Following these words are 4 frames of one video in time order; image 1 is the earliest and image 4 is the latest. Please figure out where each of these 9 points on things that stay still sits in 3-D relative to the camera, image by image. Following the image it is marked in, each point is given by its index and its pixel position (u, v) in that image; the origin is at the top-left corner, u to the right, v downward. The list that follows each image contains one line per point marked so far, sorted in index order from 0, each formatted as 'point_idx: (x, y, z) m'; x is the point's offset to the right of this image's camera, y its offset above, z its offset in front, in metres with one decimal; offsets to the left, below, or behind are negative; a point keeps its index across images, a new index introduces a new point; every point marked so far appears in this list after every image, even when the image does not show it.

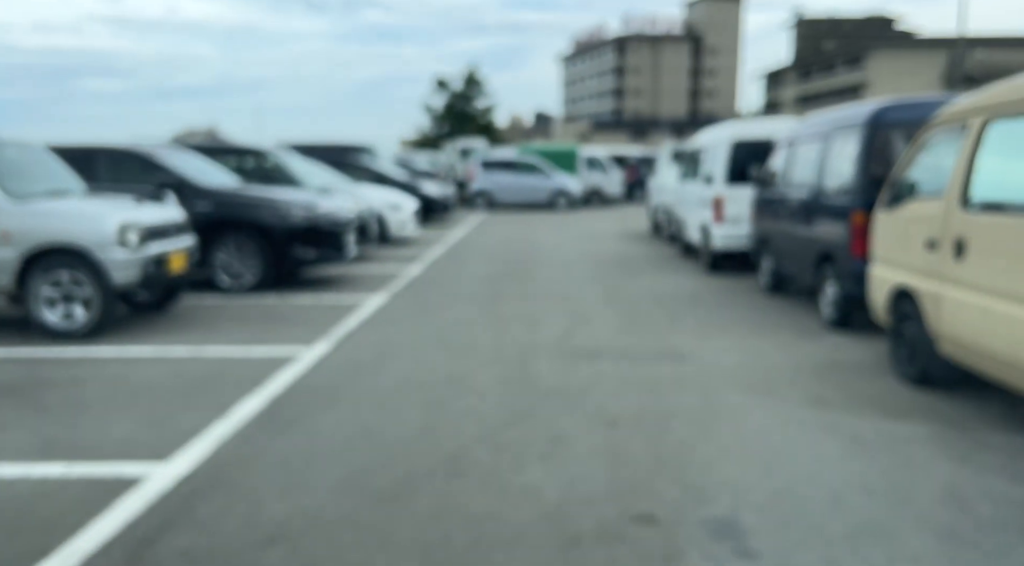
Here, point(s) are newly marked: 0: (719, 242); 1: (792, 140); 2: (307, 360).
0: (+2.8, +0.6, +11.2) m
1: (+3.2, +1.7, +9.4) m
2: (-1.6, -0.6, +6.6) m
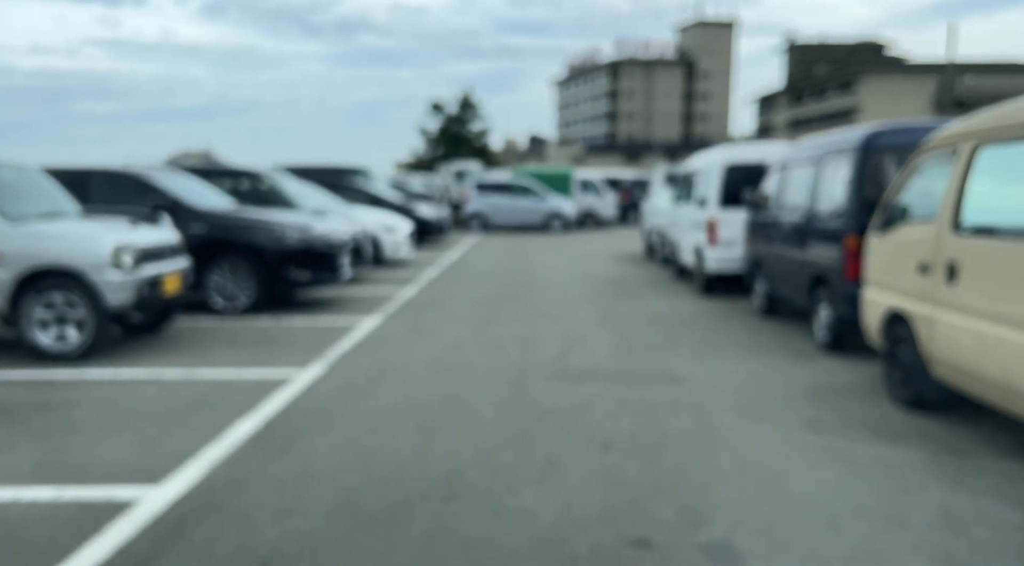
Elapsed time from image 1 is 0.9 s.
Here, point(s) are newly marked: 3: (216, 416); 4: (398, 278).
0: (+2.7, +0.3, +11.3) m
1: (+3.1, +1.4, +9.5) m
2: (-1.7, -0.8, +6.6) m
3: (-2.0, -0.9, +5.6) m
4: (-2.0, +0.1, +14.5) m
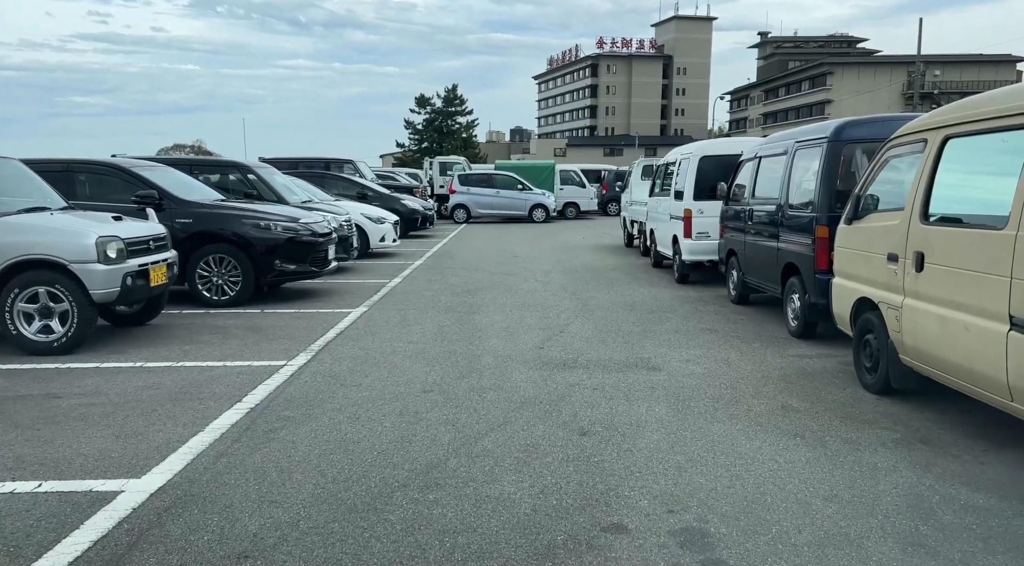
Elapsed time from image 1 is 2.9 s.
0: (+2.4, +0.4, +11.4) m
1: (+2.9, +1.5, +9.6) m
2: (-1.8, -0.7, +6.6) m
3: (-2.1, -0.9, +5.6) m
4: (-2.3, +0.2, +14.5) m
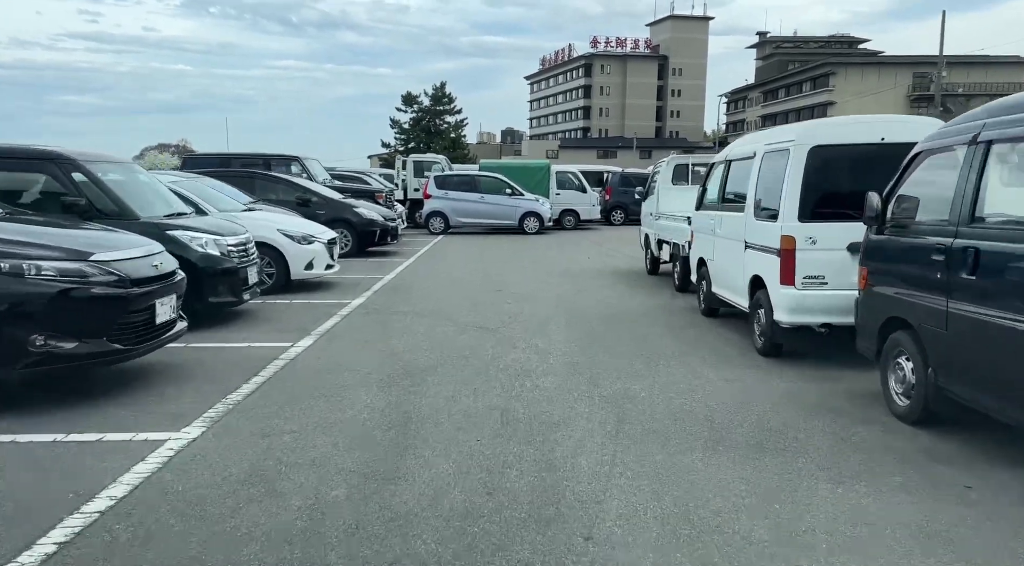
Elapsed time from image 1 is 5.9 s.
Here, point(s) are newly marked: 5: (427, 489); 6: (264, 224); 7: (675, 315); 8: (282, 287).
0: (+2.2, -0.3, +6.7) m
1: (+2.7, +0.9, +4.9) m
2: (-2.0, -1.3, +1.9) m
3: (-2.3, -1.5, +0.8) m
4: (-2.6, -0.4, +9.8) m
5: (-0.4, -1.0, +4.1) m
6: (-3.4, +0.8, +11.3) m
7: (+1.9, -0.4, +9.6) m
8: (-3.3, 0.0, +11.6) m
